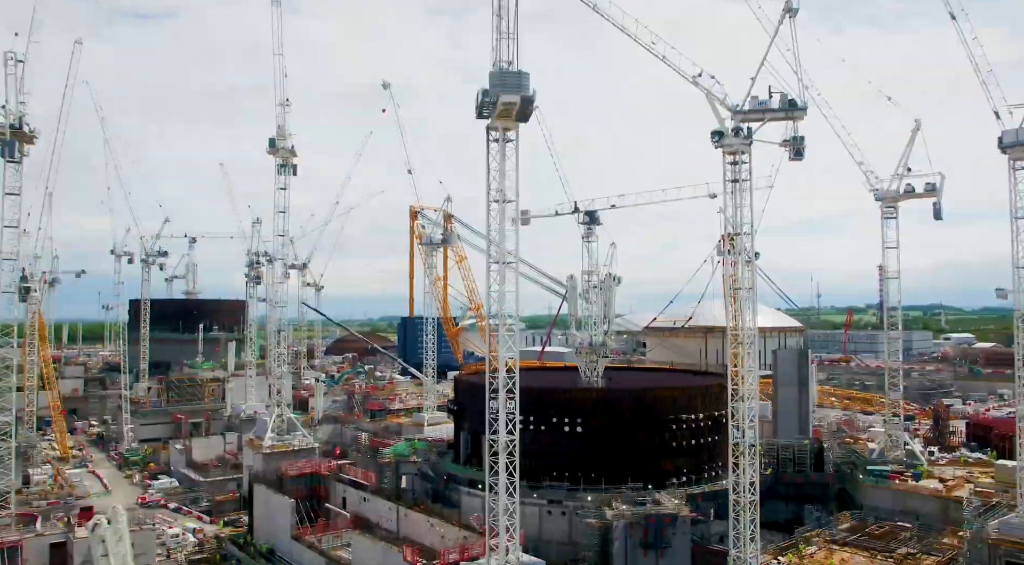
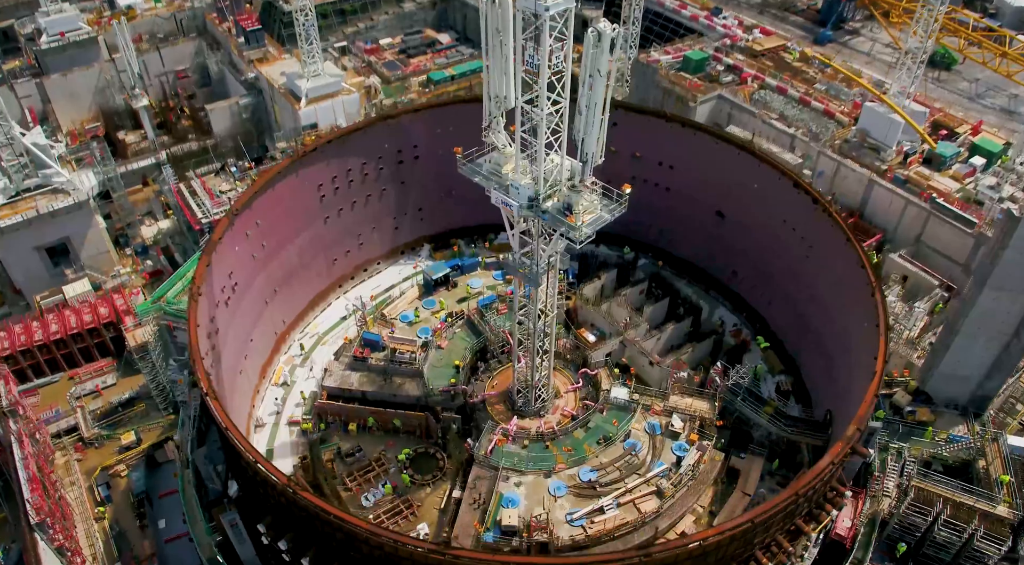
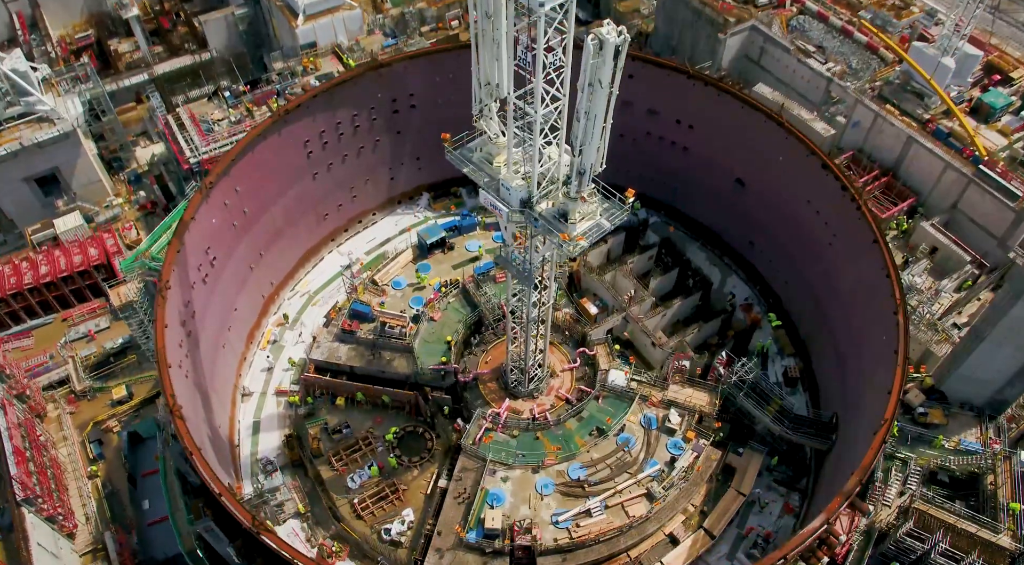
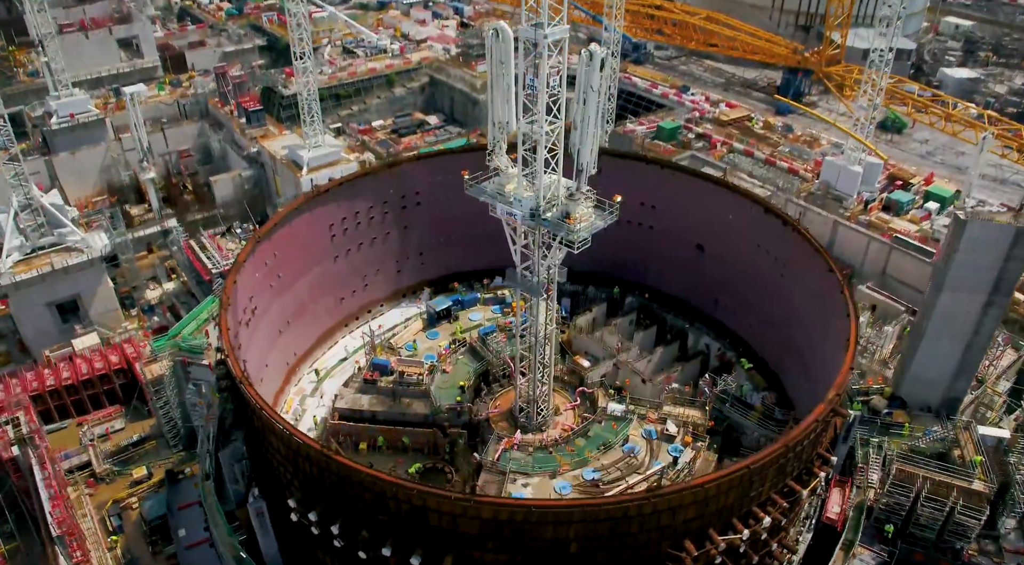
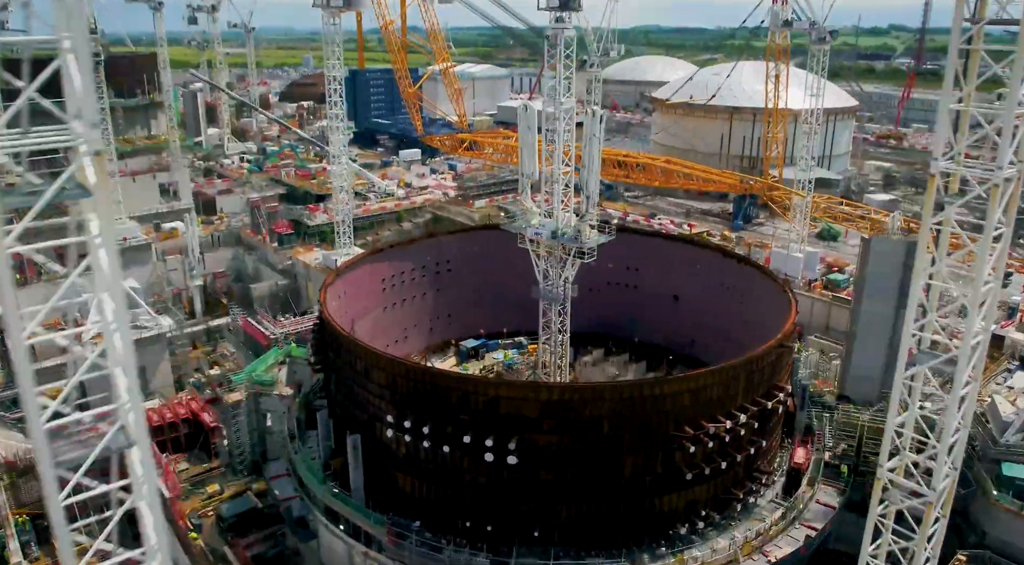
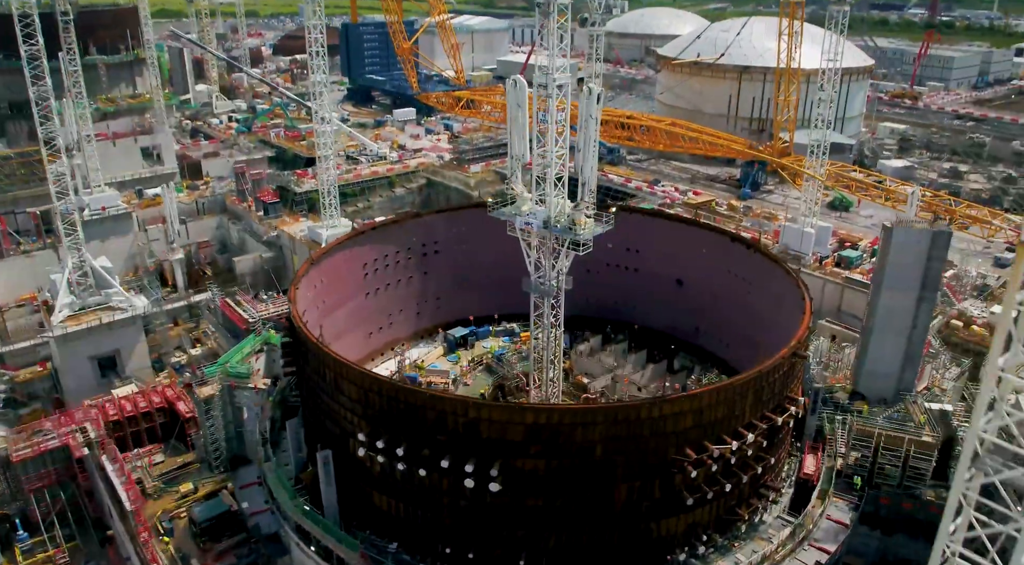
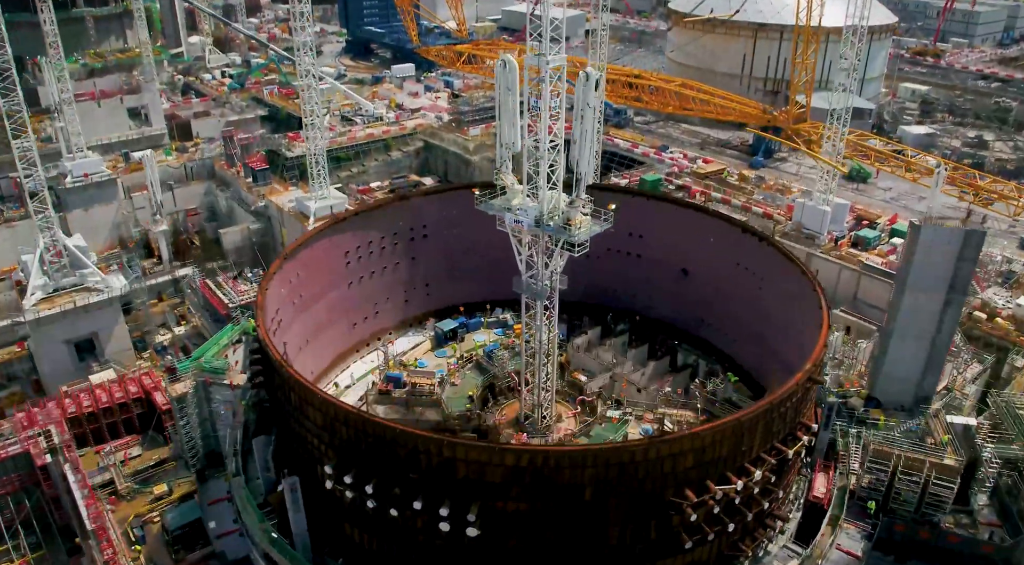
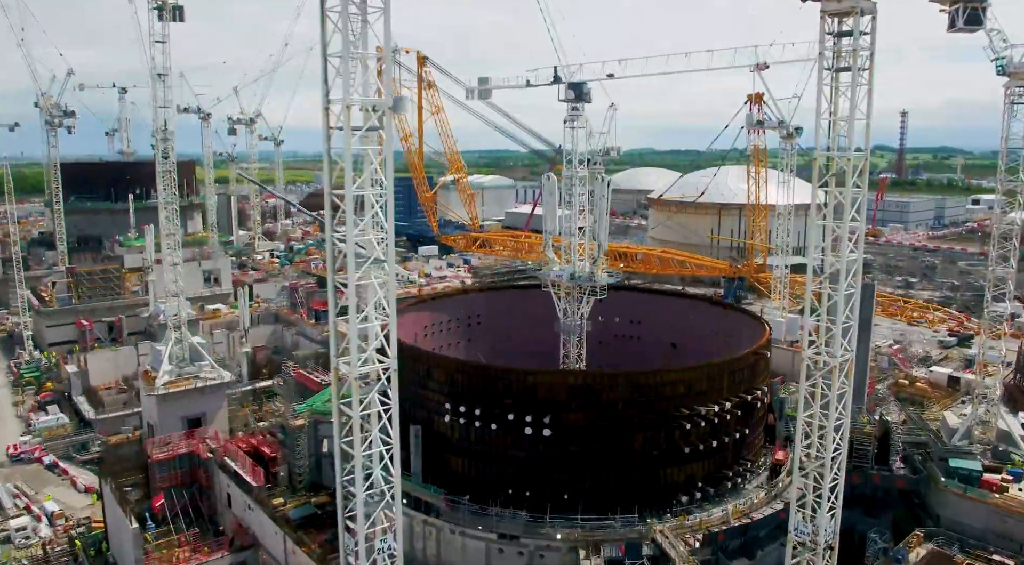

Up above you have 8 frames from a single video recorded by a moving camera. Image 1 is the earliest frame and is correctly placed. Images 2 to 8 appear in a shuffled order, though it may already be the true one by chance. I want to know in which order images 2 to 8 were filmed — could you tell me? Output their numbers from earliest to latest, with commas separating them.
8, 5, 6, 7, 4, 2, 3
